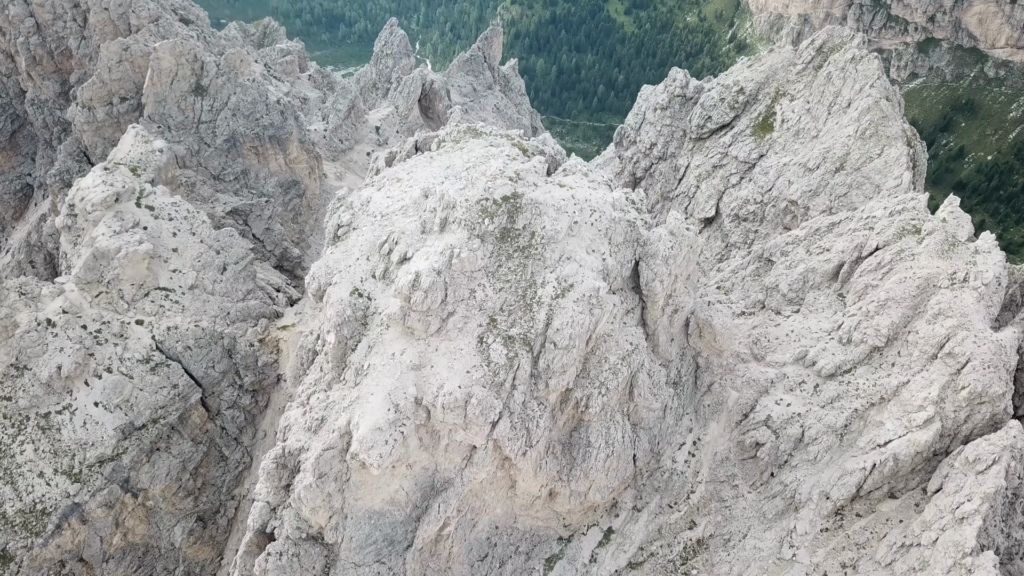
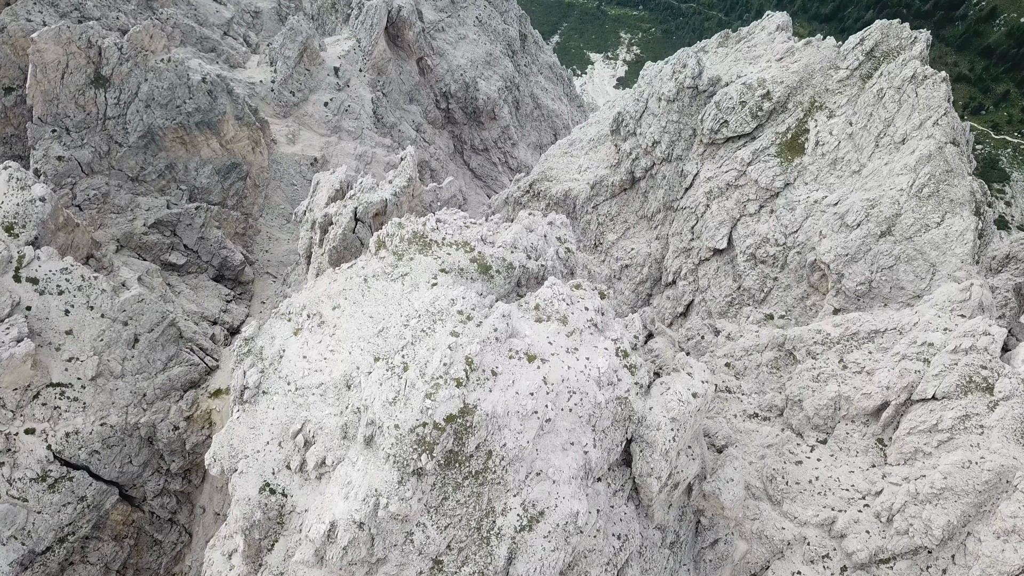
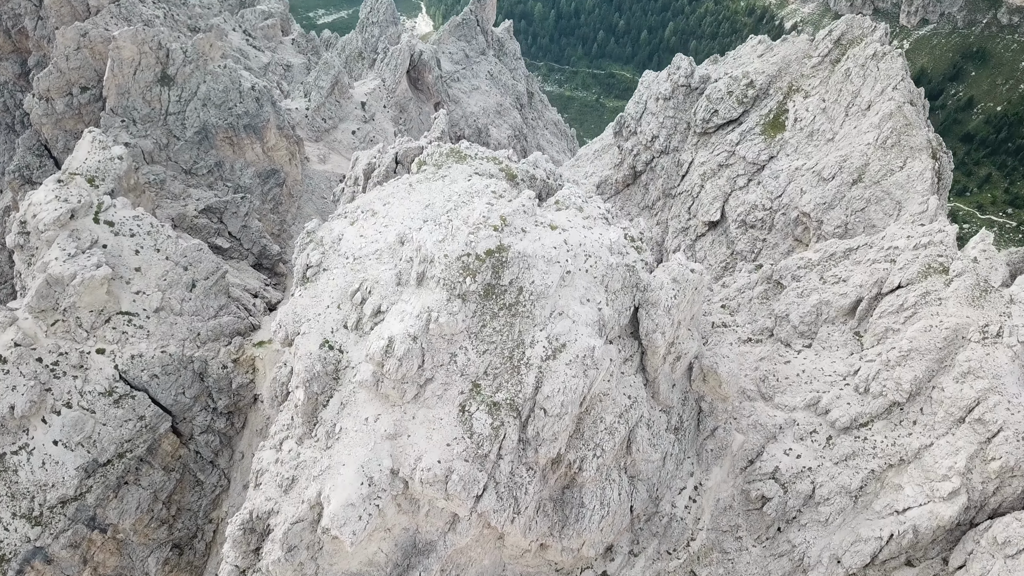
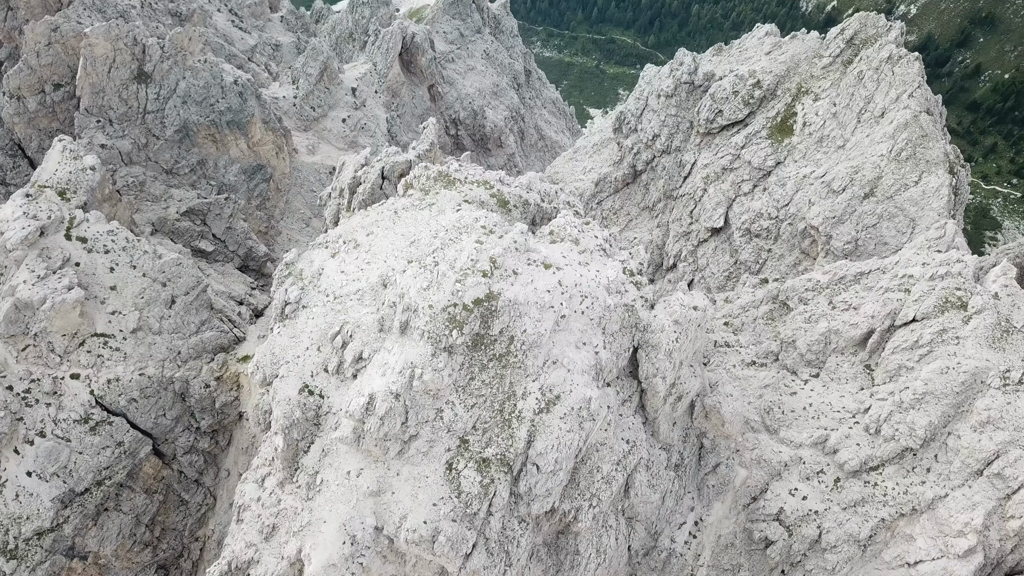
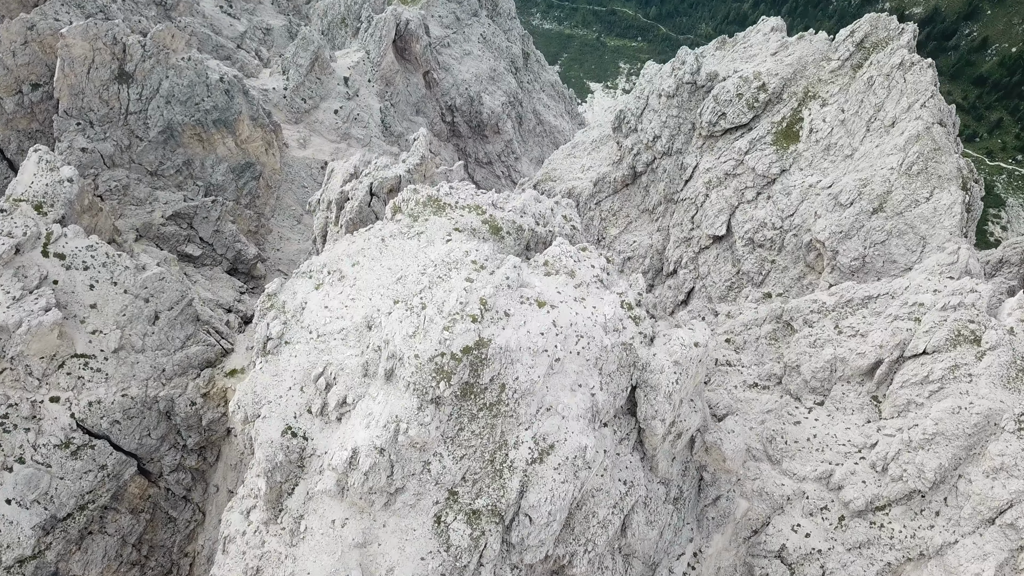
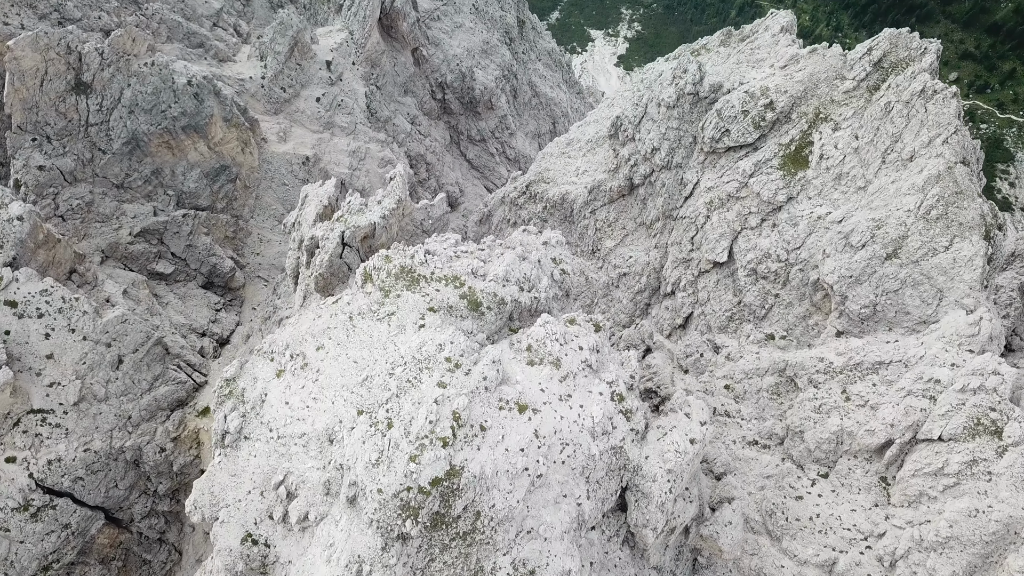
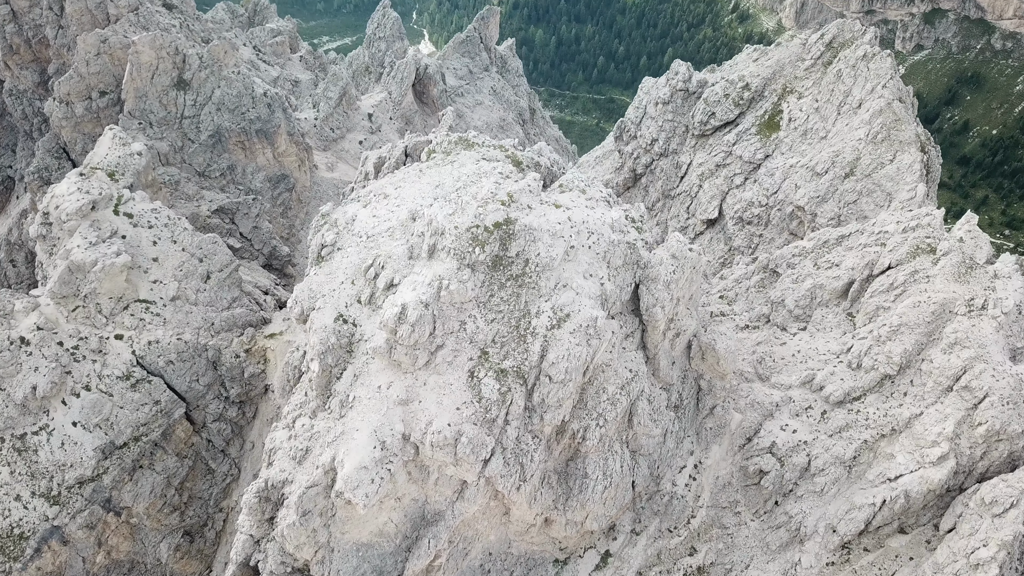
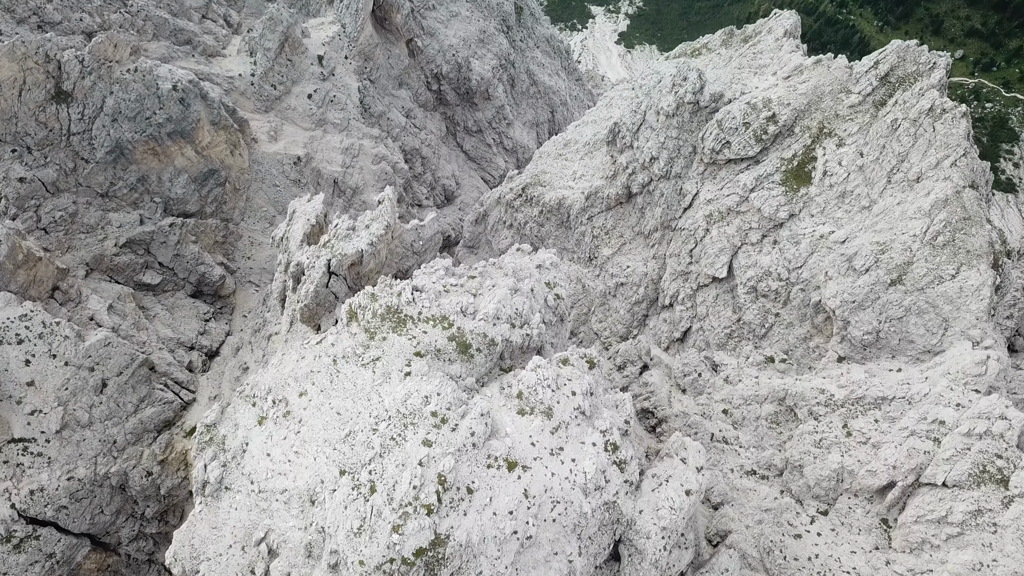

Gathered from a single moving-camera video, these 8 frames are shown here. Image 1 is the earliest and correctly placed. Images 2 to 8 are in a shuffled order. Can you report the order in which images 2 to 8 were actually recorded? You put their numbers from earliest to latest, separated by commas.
7, 3, 4, 5, 2, 6, 8
